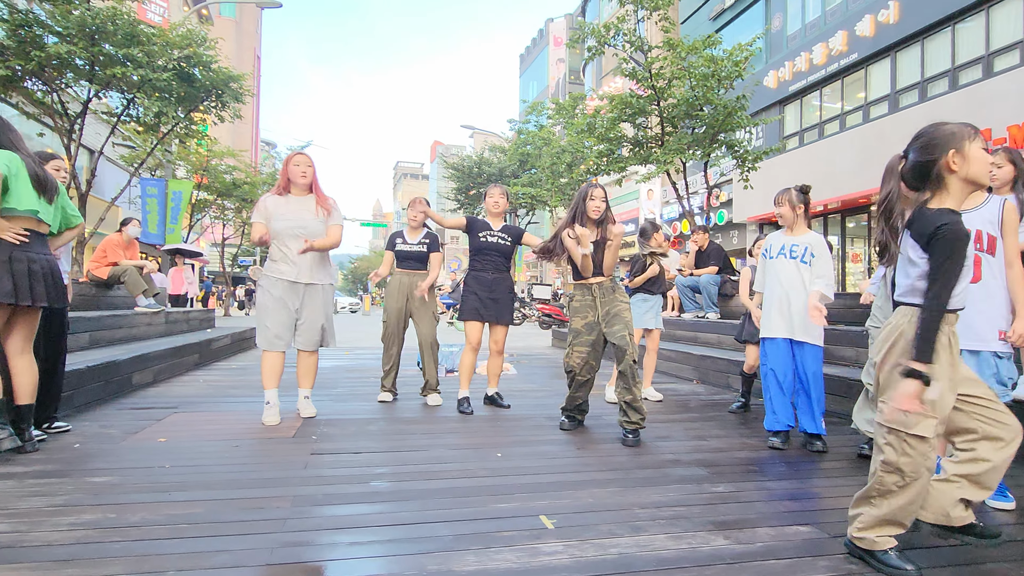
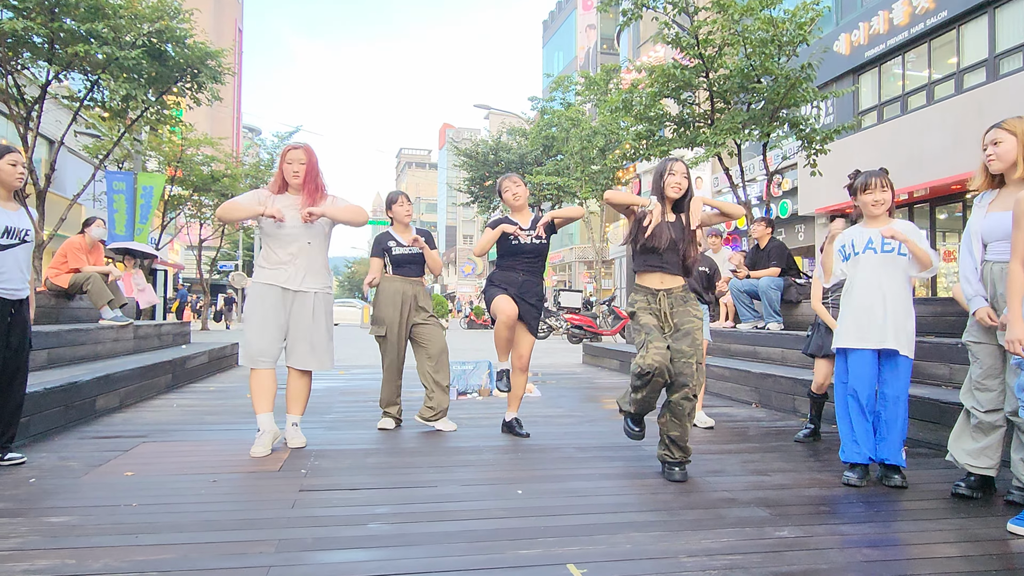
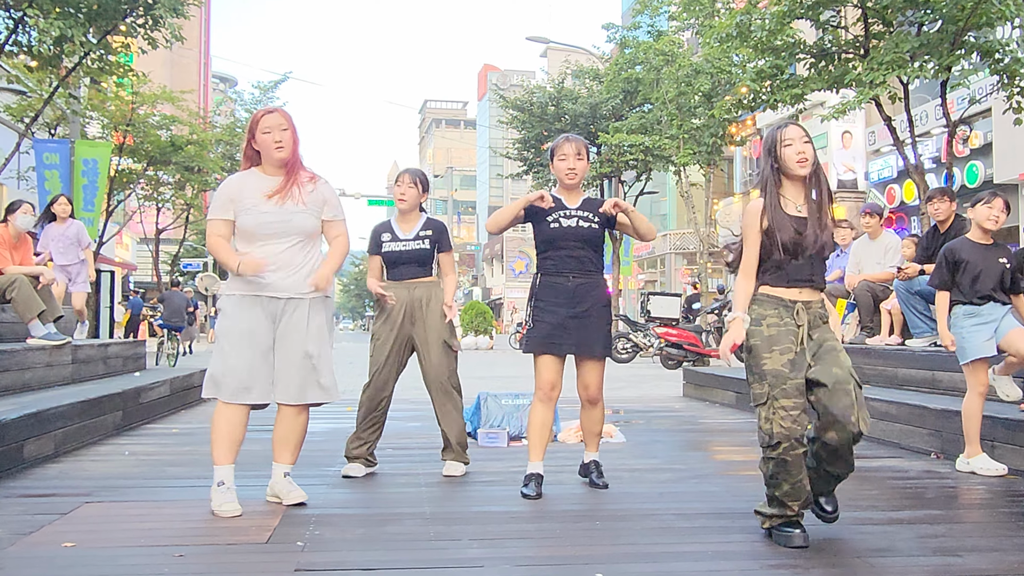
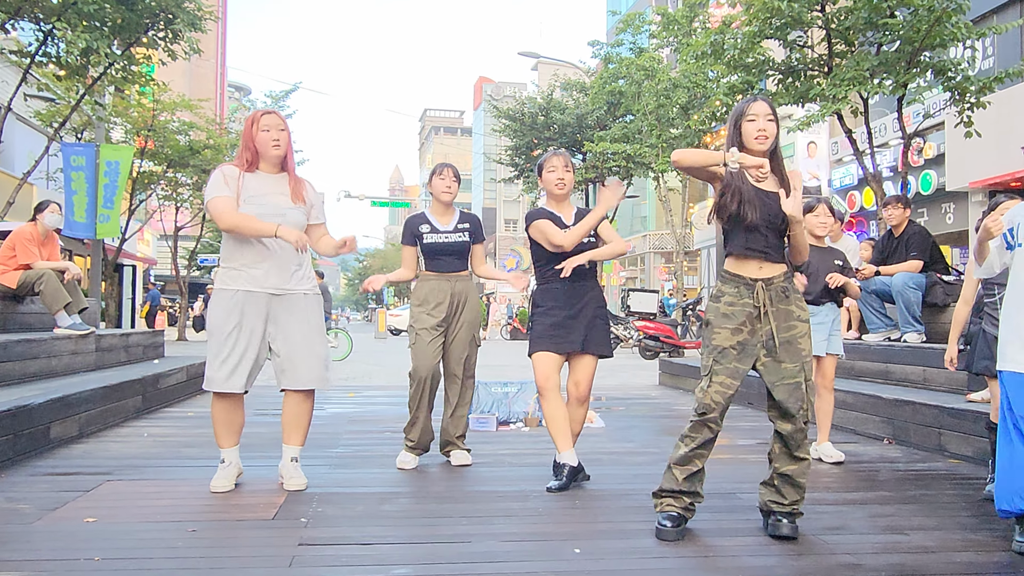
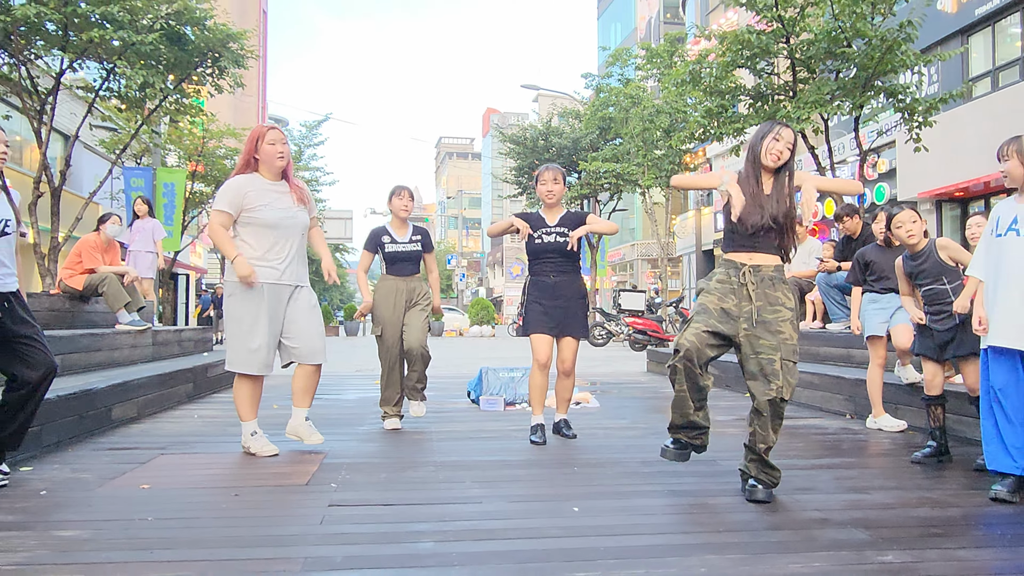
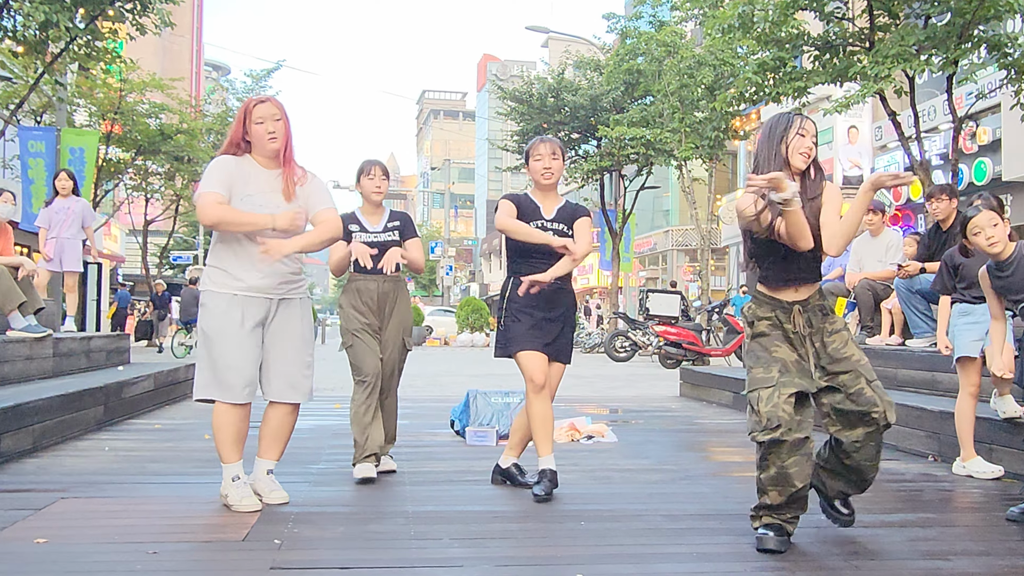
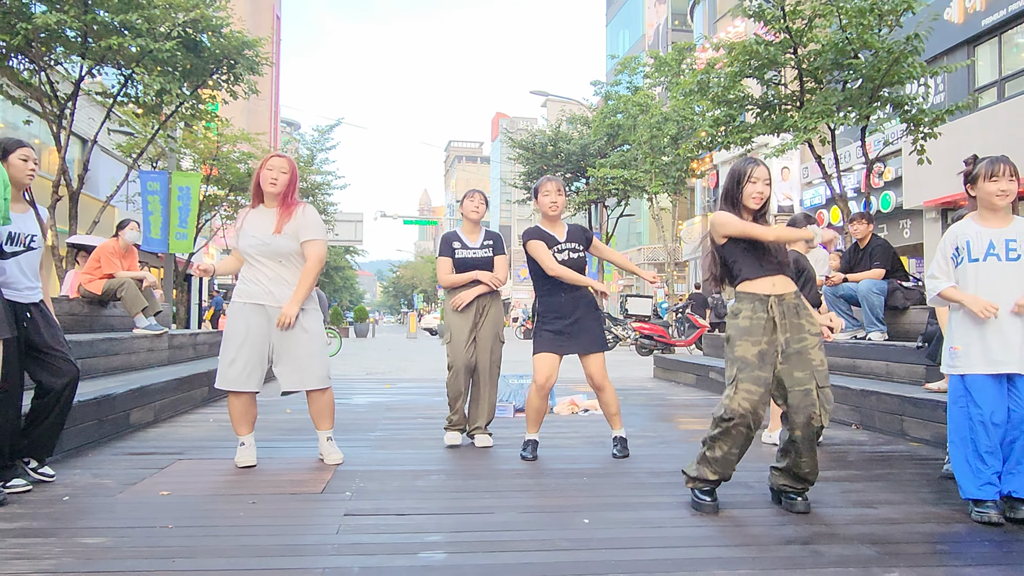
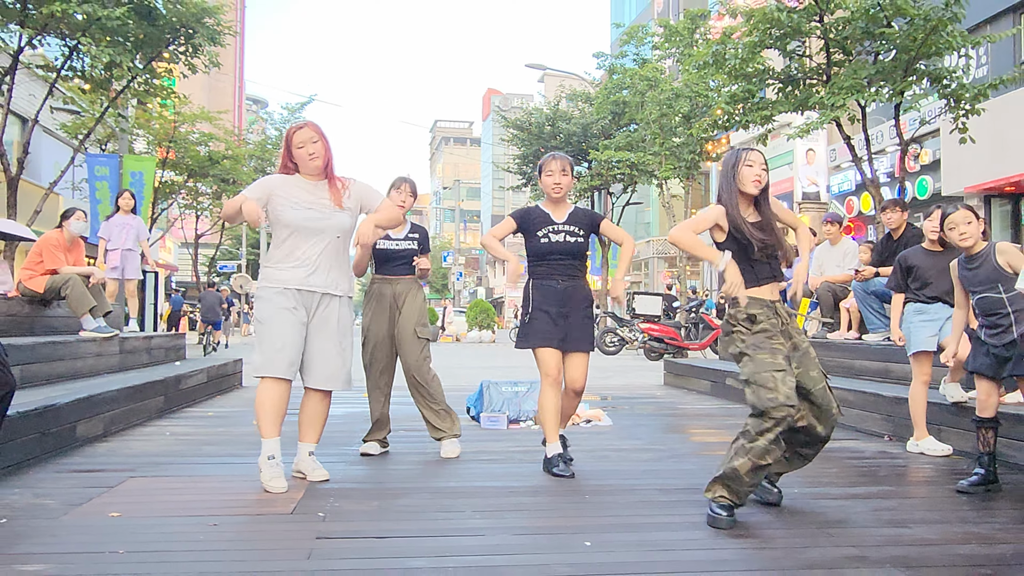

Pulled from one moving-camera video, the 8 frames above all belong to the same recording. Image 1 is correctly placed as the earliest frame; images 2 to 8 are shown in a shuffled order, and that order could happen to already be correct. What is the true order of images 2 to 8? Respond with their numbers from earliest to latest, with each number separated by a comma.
2, 4, 7, 3, 8, 6, 5
